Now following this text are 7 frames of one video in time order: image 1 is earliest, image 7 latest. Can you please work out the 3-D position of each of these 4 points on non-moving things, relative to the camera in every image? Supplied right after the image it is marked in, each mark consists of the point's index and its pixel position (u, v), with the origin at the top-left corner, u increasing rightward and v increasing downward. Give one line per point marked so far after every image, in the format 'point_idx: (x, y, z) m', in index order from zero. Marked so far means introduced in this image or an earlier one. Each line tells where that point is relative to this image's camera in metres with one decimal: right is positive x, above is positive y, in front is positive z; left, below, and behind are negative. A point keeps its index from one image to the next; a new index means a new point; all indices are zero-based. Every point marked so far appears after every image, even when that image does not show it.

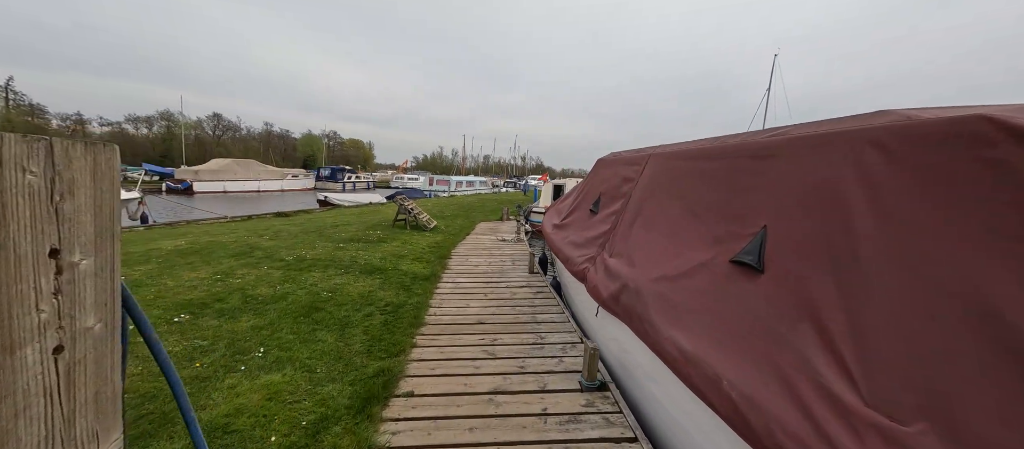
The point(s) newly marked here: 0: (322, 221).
0: (-7.5, +0.1, +14.0) m
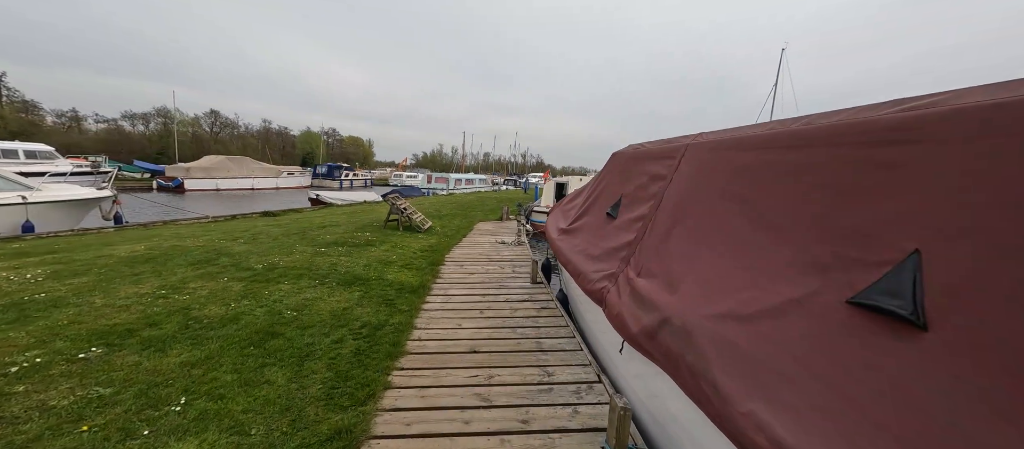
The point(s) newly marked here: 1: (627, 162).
0: (-7.5, +0.1, +13.1) m
1: (+1.5, +0.8, +4.5) m
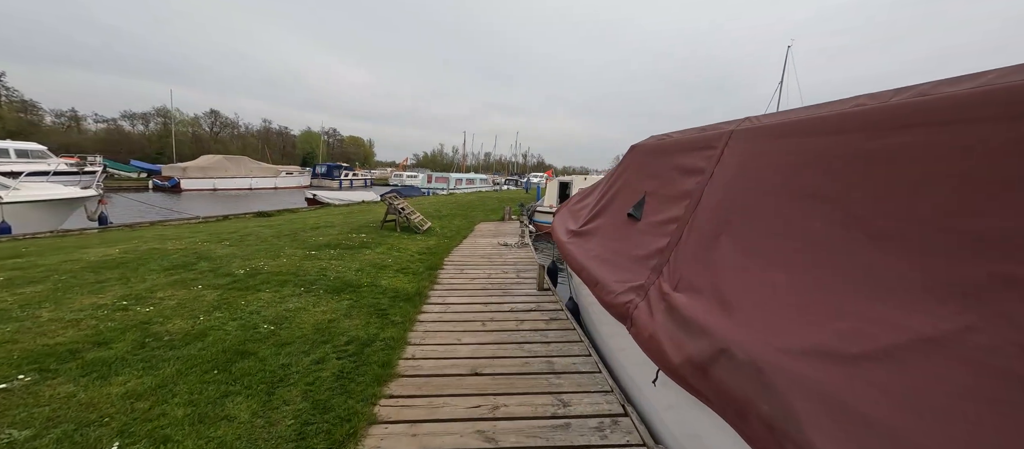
0: (-7.4, +0.1, +12.6) m
1: (+1.5, +0.8, +3.9) m
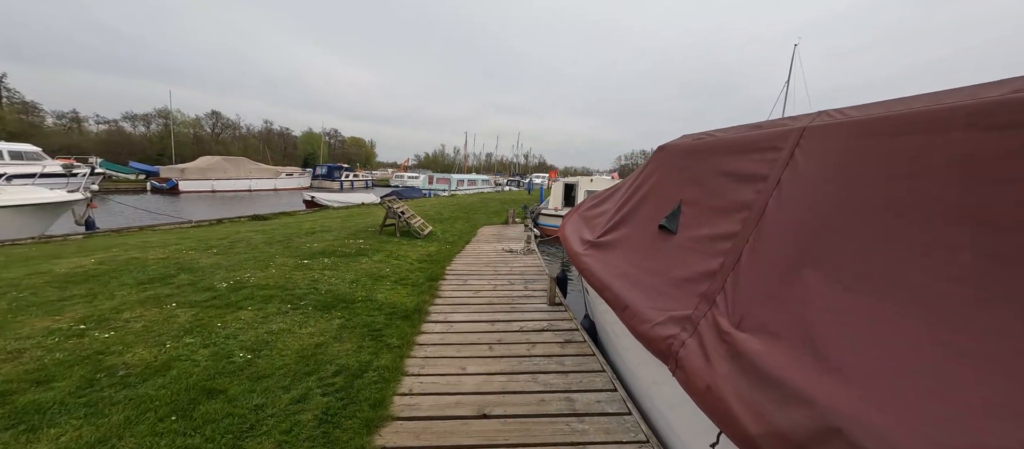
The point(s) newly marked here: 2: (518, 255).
0: (-7.2, -0.1, +12.1) m
1: (+1.7, +0.7, +3.4) m
2: (+0.2, -0.8, +9.1) m
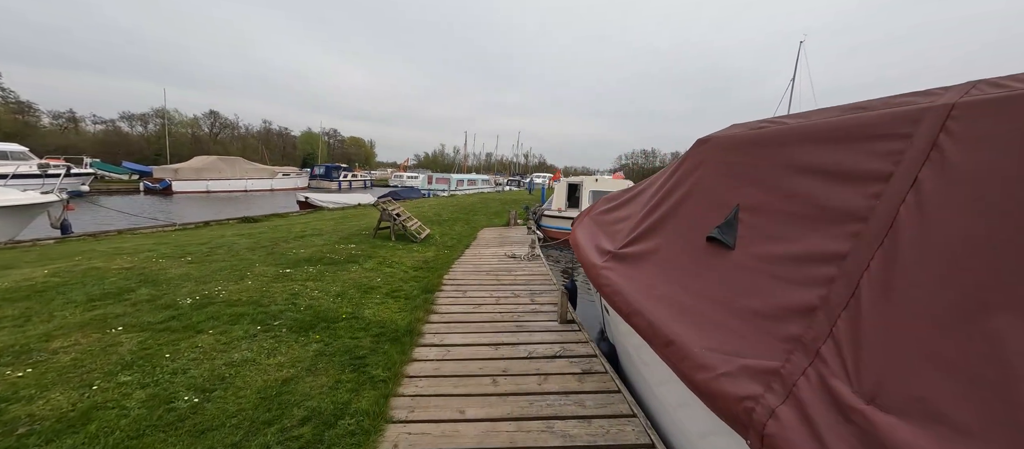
0: (-7.2, -0.2, +11.4) m
1: (+1.7, +0.6, +2.7) m
2: (+0.2, -0.9, +8.5) m
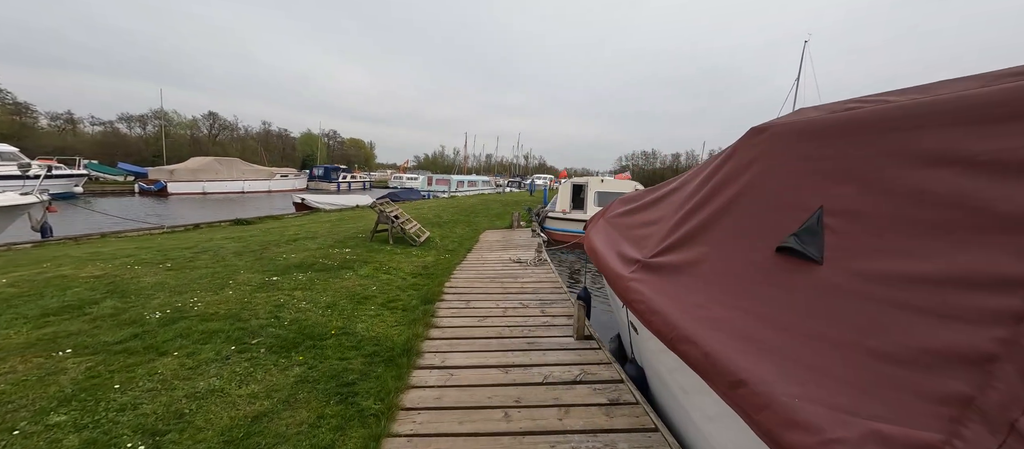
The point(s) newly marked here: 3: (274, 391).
0: (-7.0, -0.3, +10.9) m
1: (+1.8, +0.5, +2.2) m
2: (+0.4, -0.9, +7.9) m
3: (-2.1, -1.4, +3.1) m
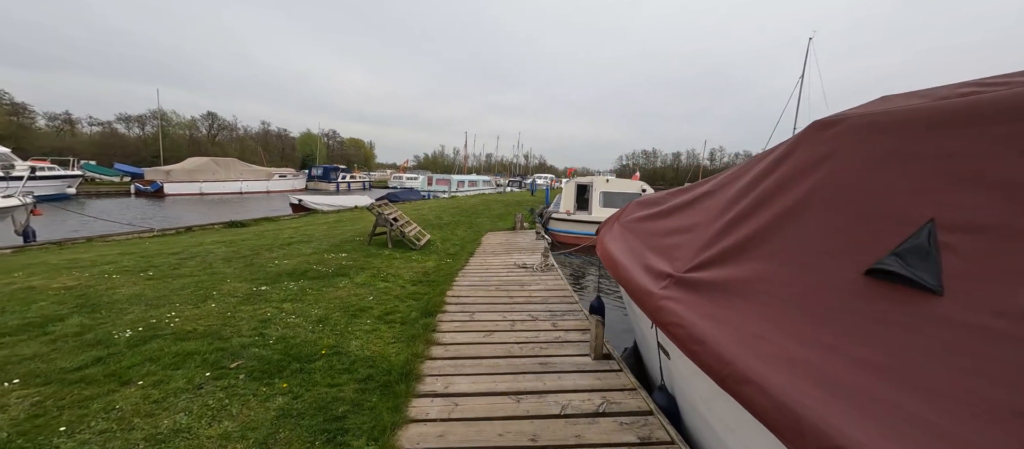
0: (-6.9, -0.3, +10.4) m
1: (+2.0, +0.5, +1.7) m
2: (+0.5, -1.0, +7.5) m
3: (-1.9, -1.5, +2.6) m
